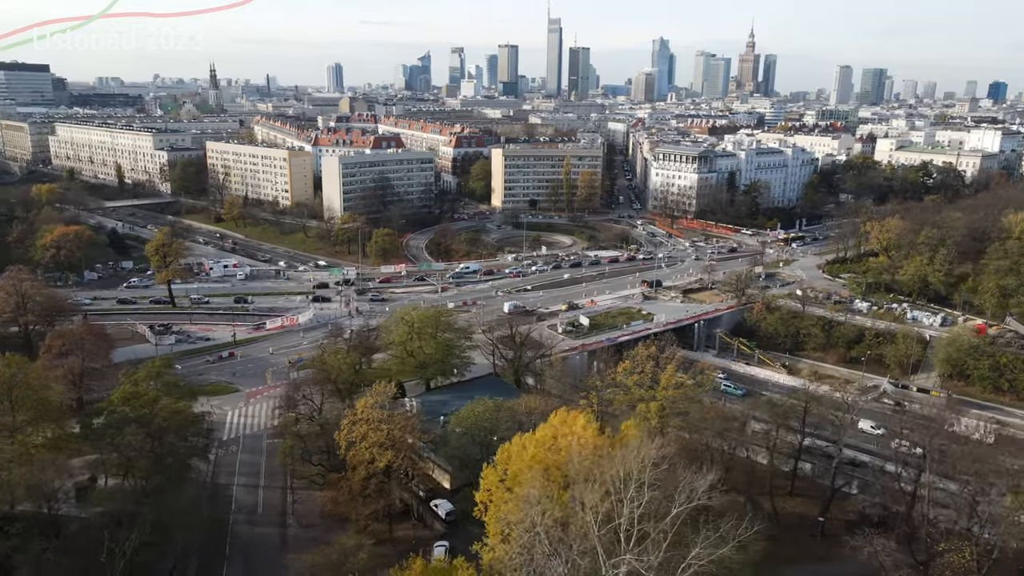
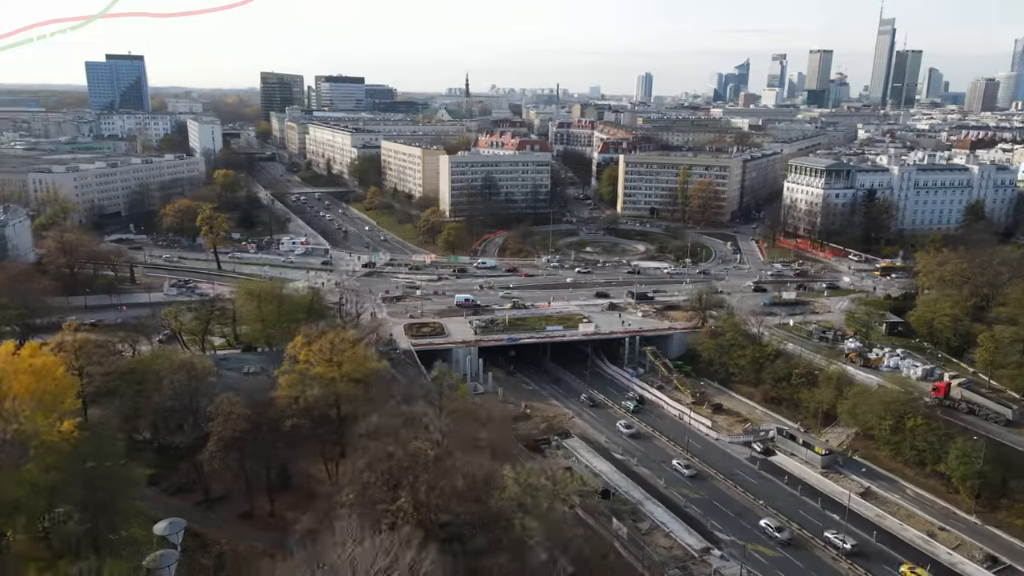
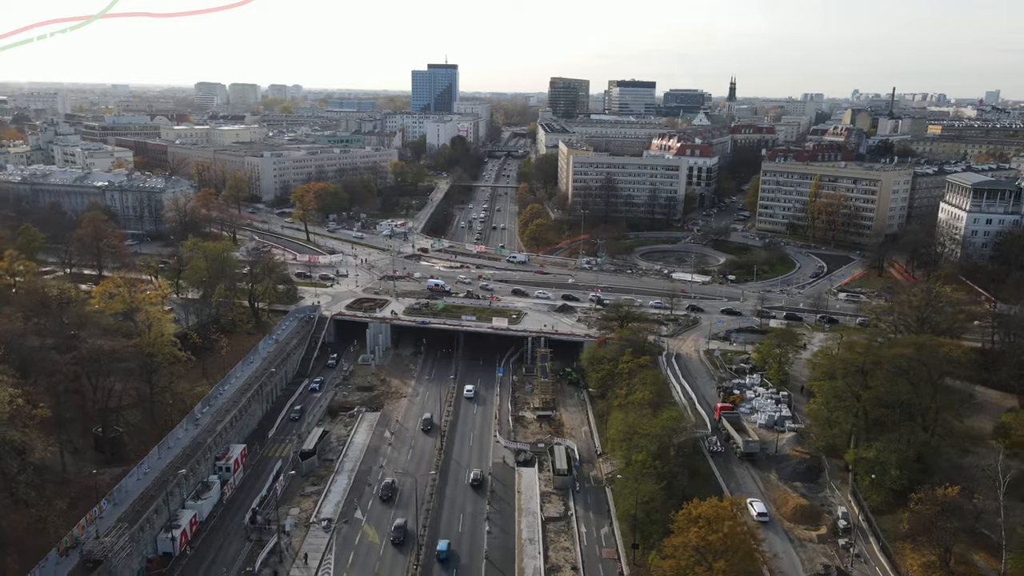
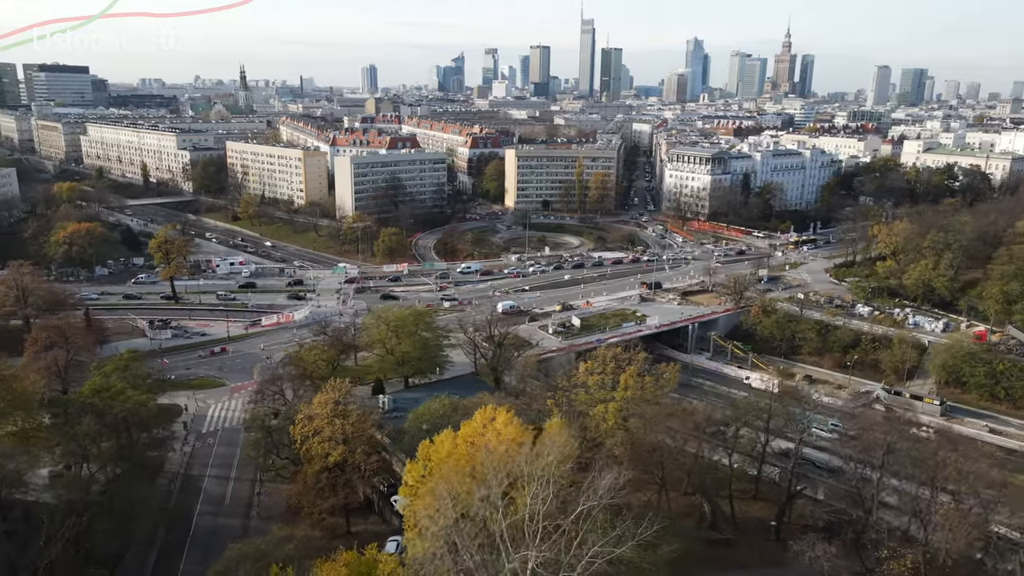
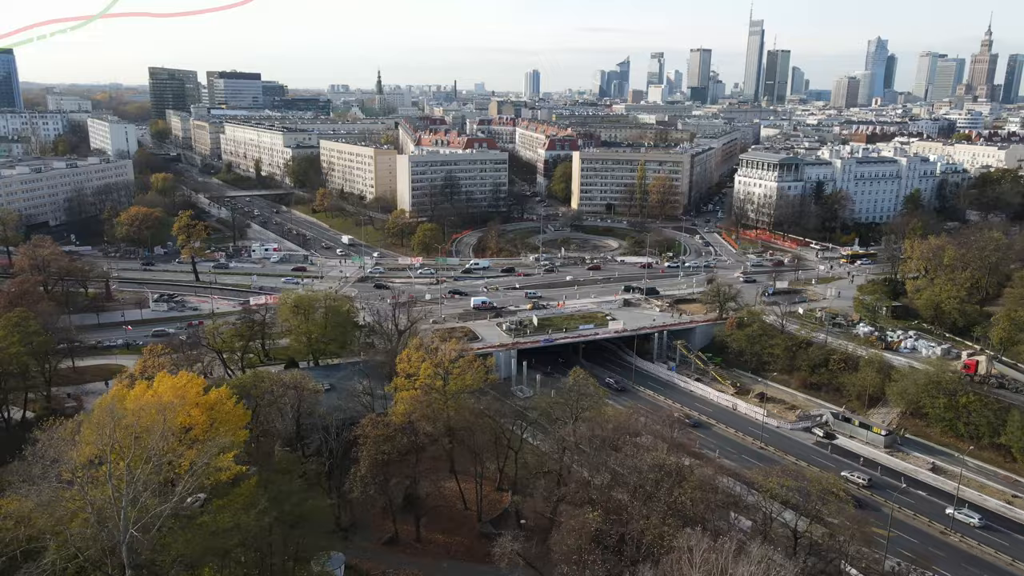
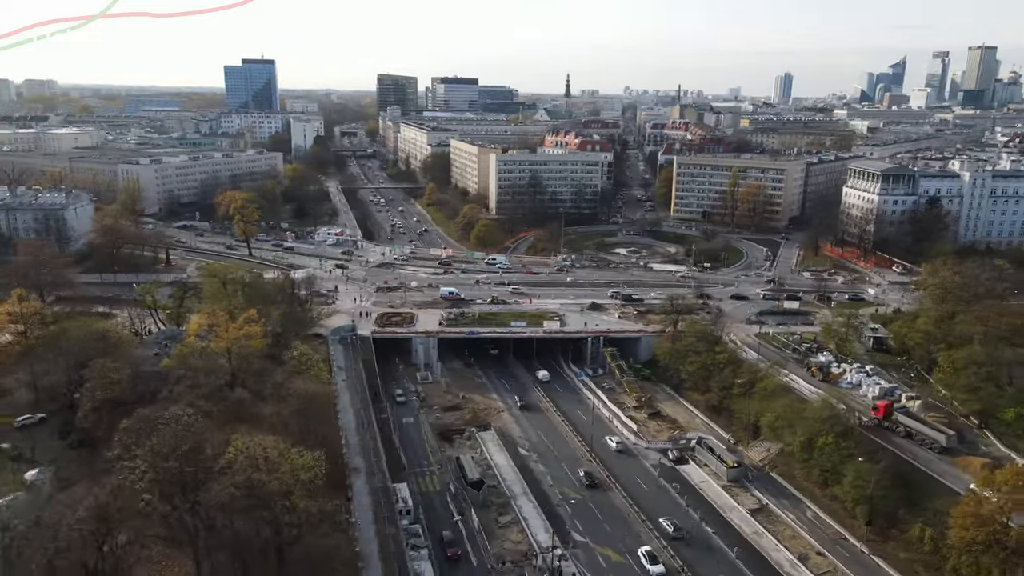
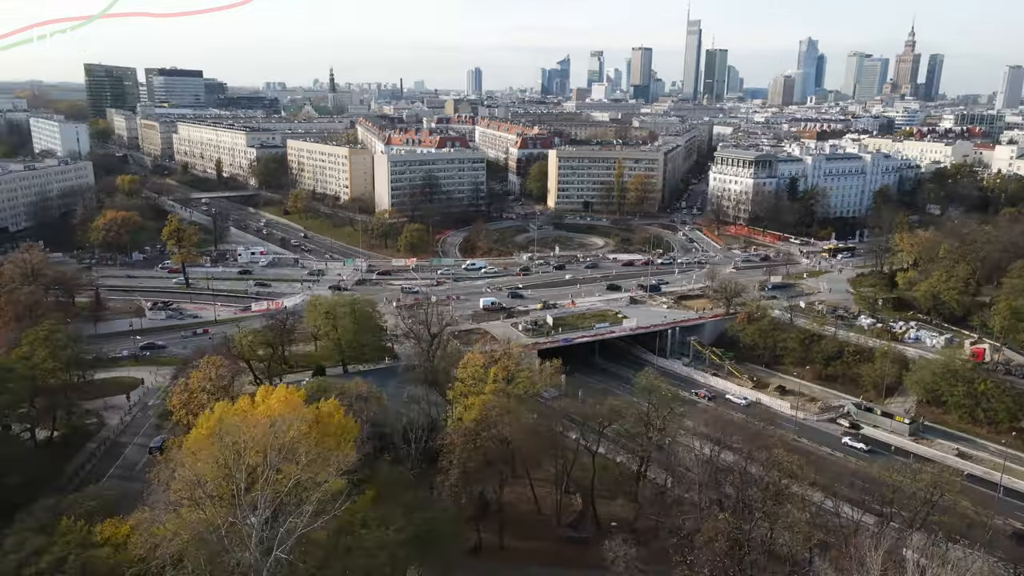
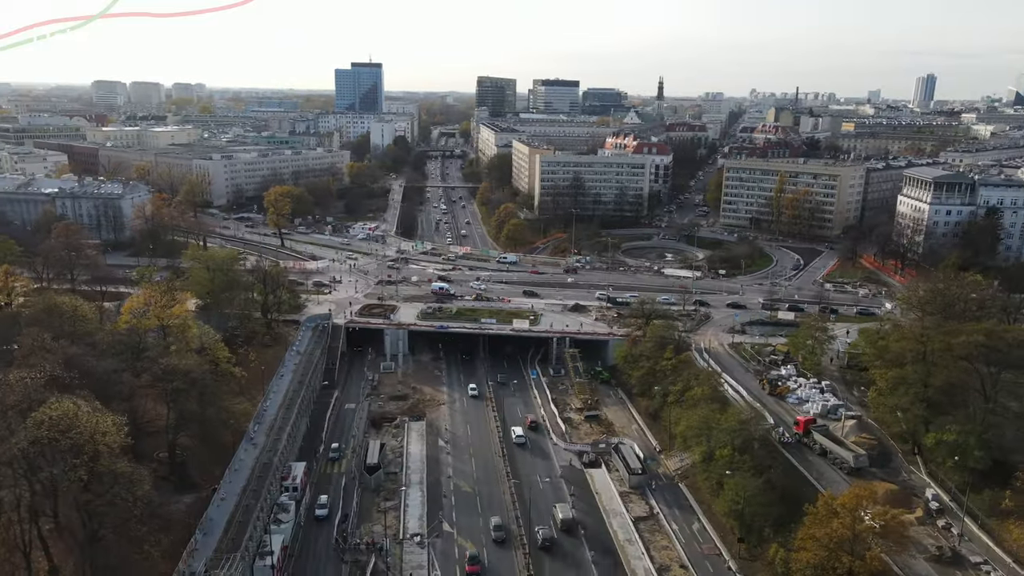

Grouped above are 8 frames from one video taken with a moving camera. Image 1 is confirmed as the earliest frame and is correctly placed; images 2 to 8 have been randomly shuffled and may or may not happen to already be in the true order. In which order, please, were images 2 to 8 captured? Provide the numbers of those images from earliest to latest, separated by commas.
4, 7, 5, 2, 6, 8, 3
